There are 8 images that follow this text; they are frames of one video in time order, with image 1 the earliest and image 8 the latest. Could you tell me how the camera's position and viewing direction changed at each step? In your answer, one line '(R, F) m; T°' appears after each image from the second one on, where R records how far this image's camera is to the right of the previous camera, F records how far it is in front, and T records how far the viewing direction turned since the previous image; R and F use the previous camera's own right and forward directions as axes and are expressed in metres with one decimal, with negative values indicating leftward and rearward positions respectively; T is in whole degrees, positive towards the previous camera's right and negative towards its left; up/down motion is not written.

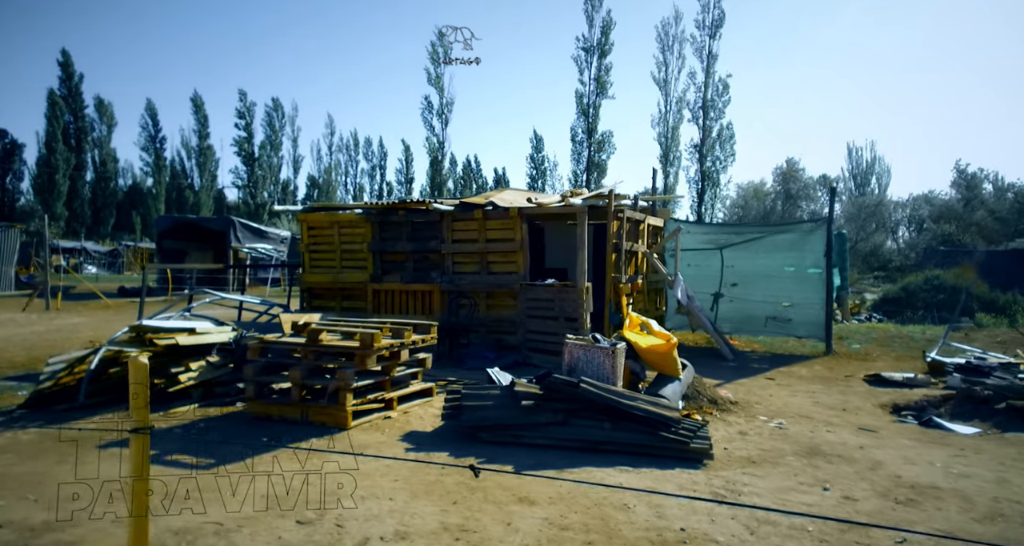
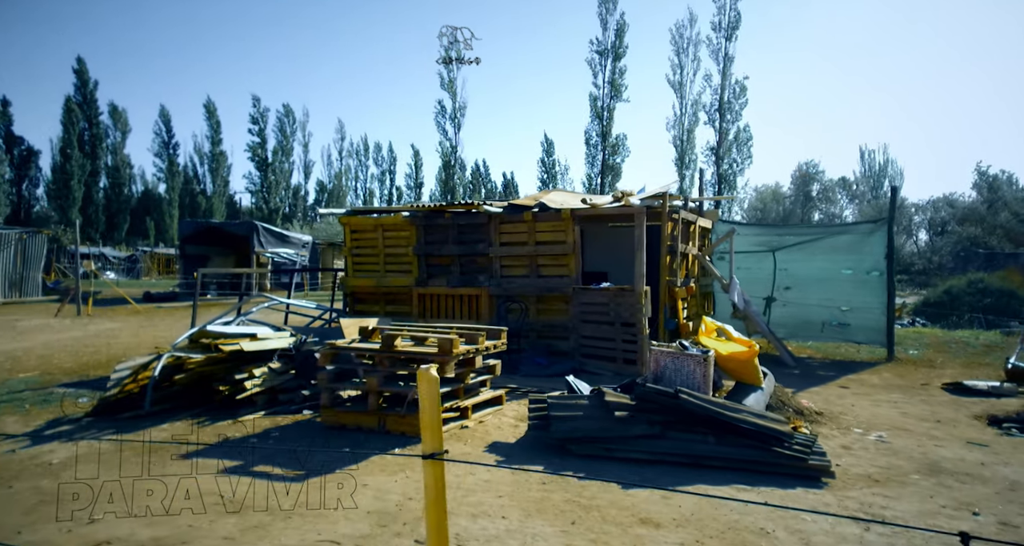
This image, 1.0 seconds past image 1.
(-0.6, +0.2) m; -1°
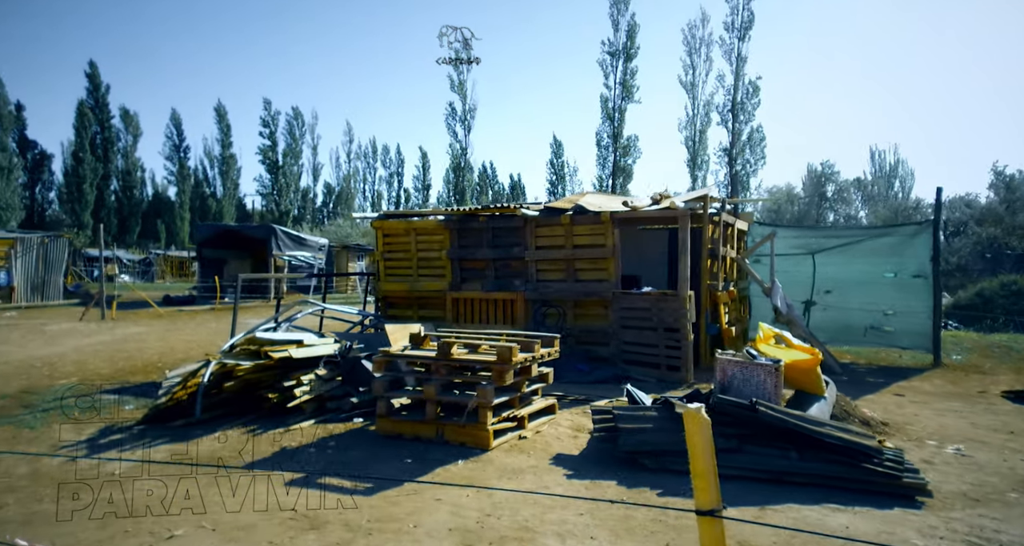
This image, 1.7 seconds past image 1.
(-0.4, +0.1) m; -1°
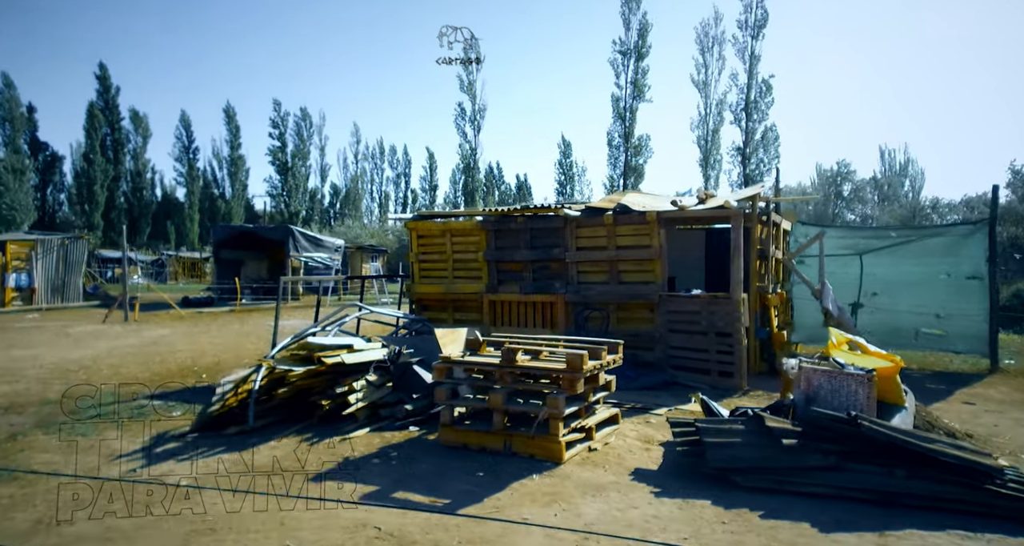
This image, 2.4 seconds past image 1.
(-0.5, +0.3) m; -1°
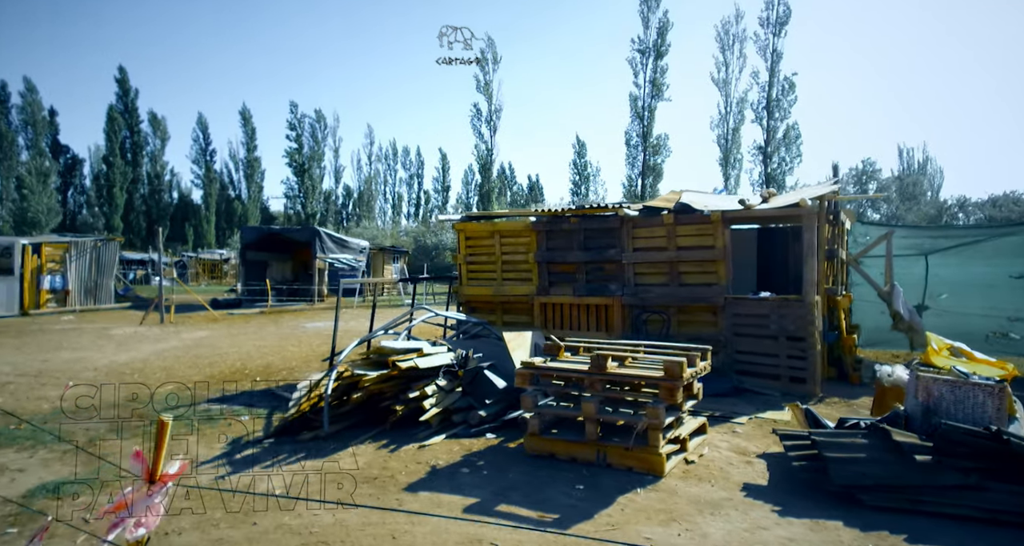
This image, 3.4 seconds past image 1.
(-0.6, +0.2) m; -2°
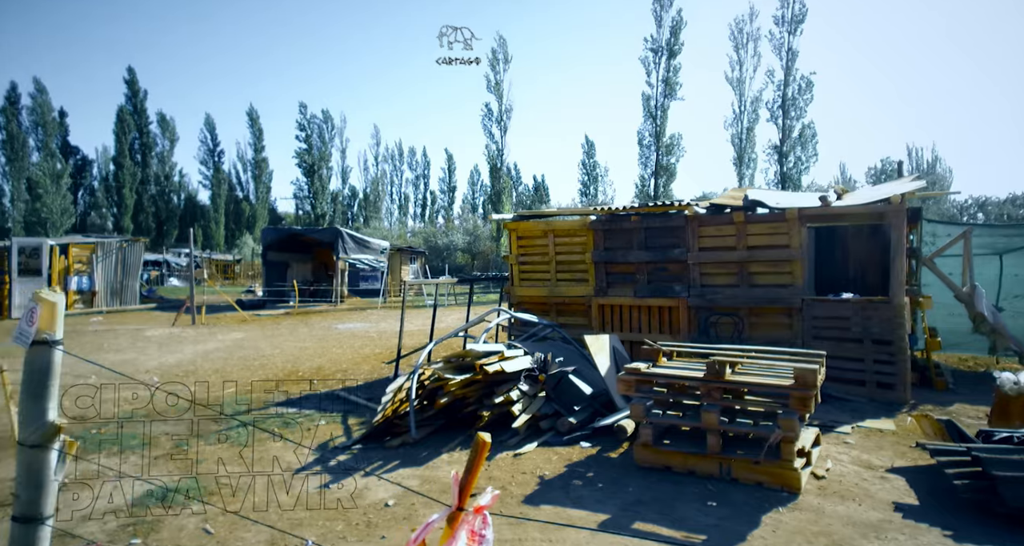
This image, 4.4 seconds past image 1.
(-0.8, +0.3) m; -1°
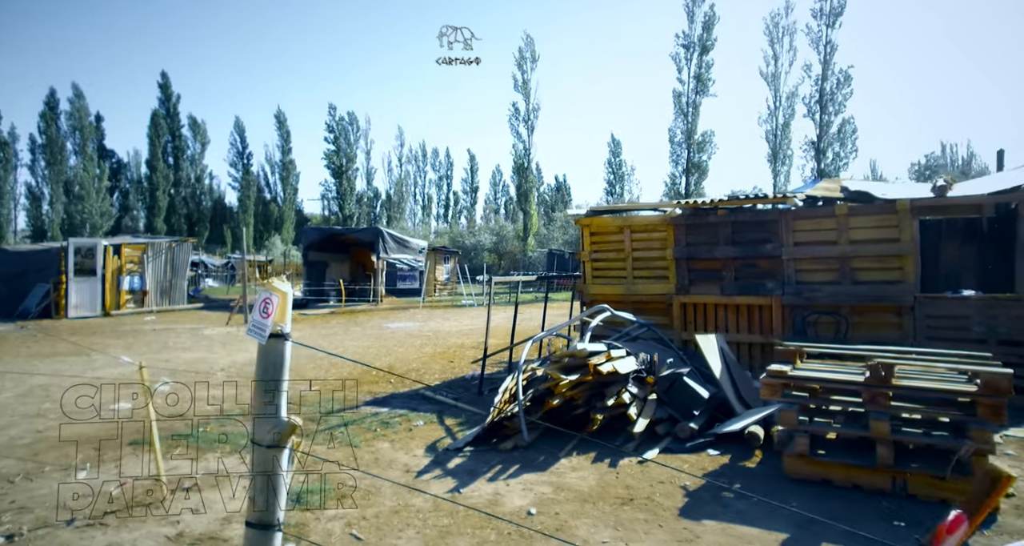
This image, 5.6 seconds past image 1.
(-0.8, +0.3) m; -3°
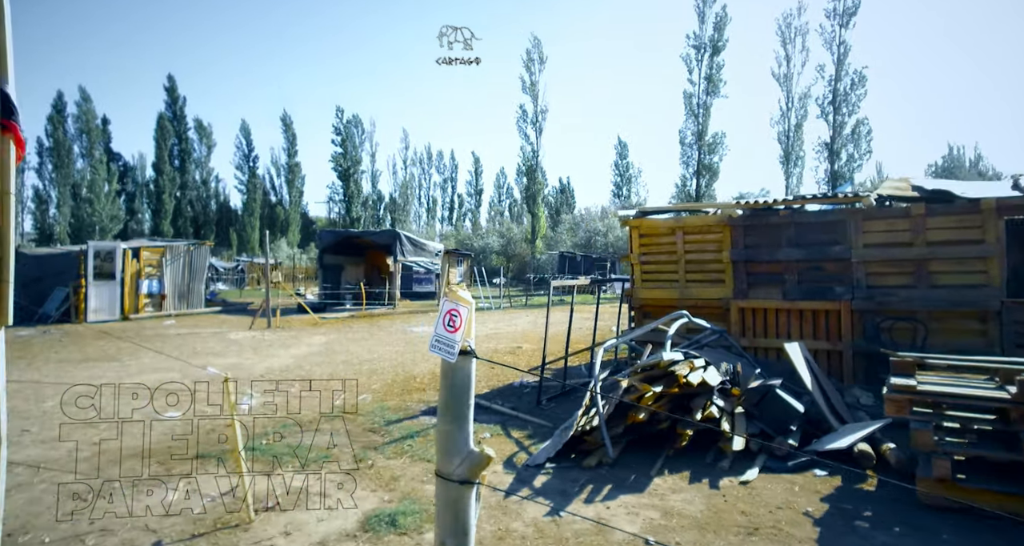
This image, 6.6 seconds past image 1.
(-0.6, +0.4) m; -1°
